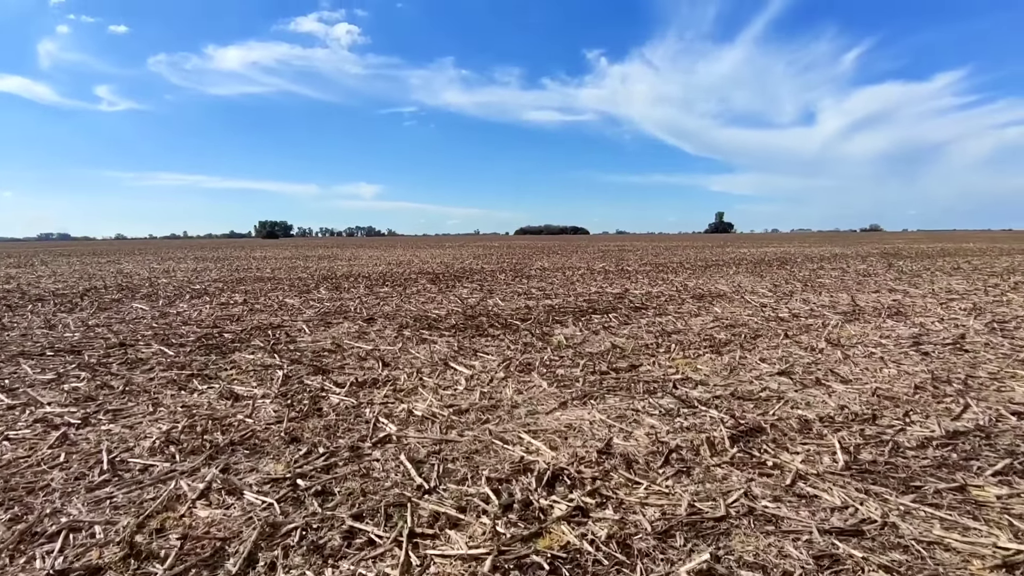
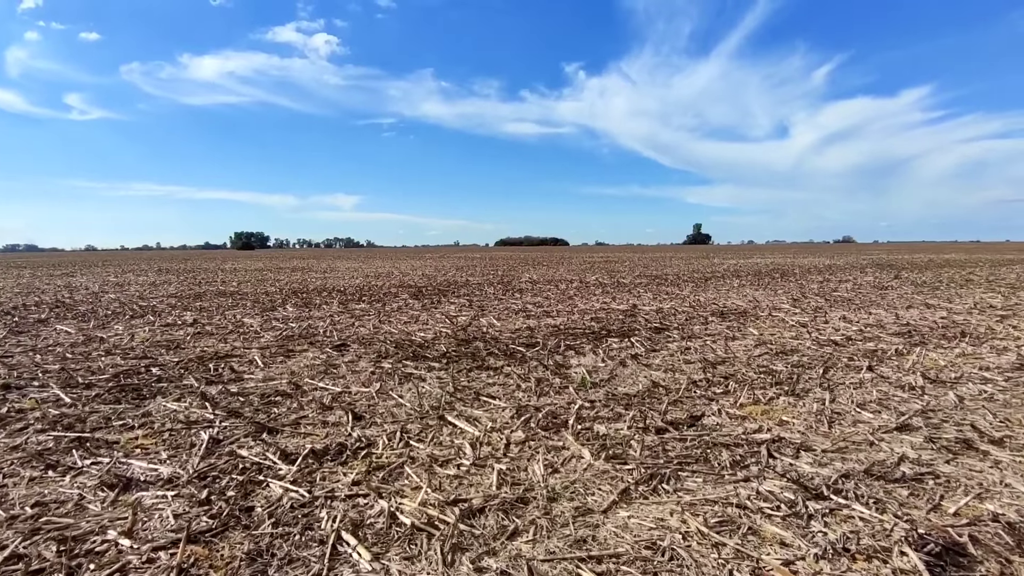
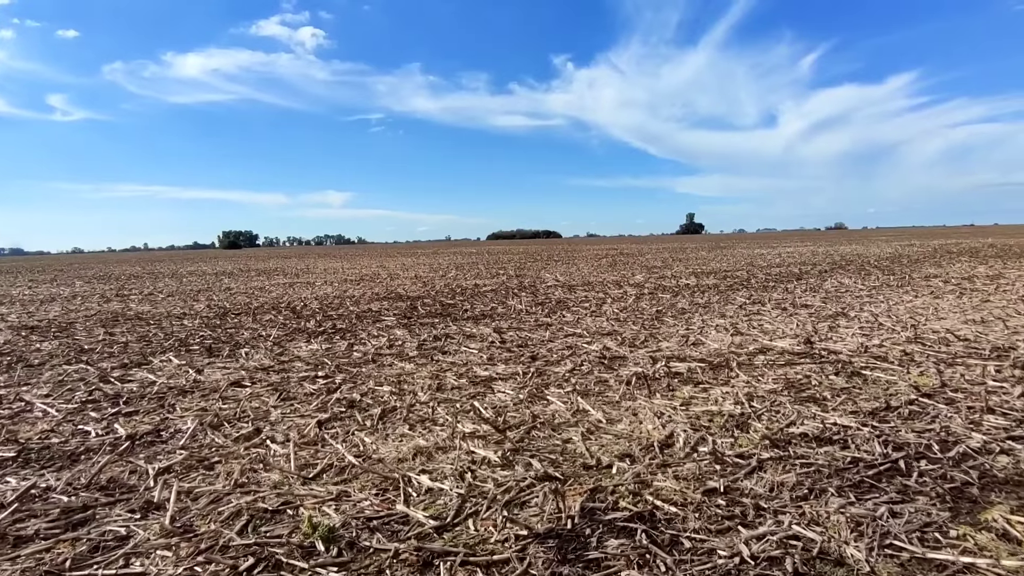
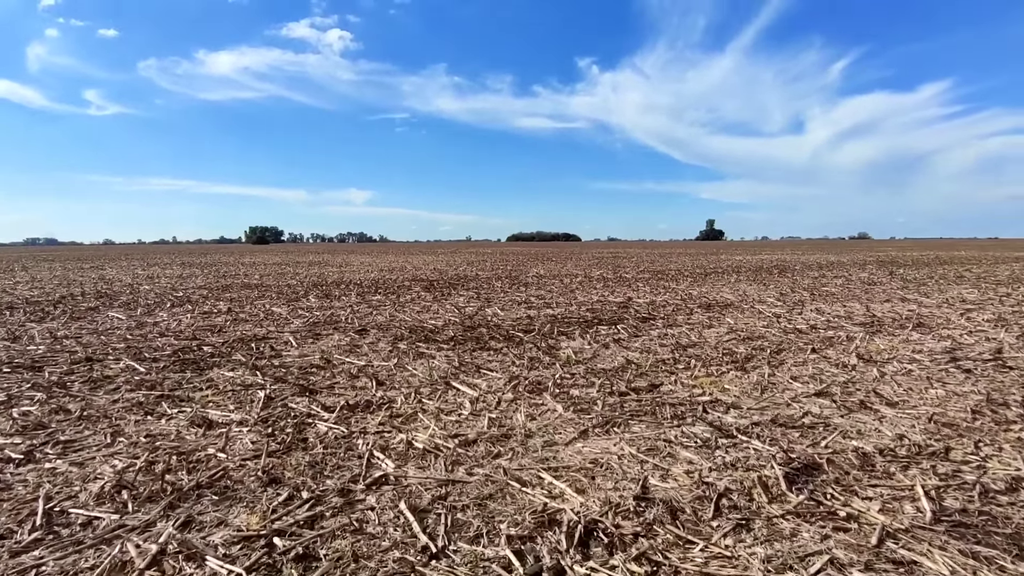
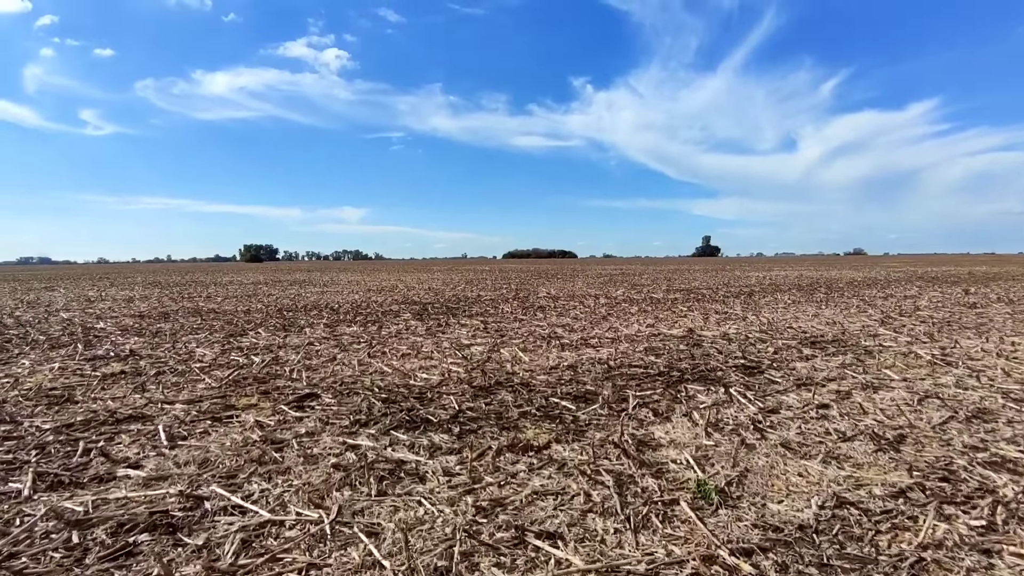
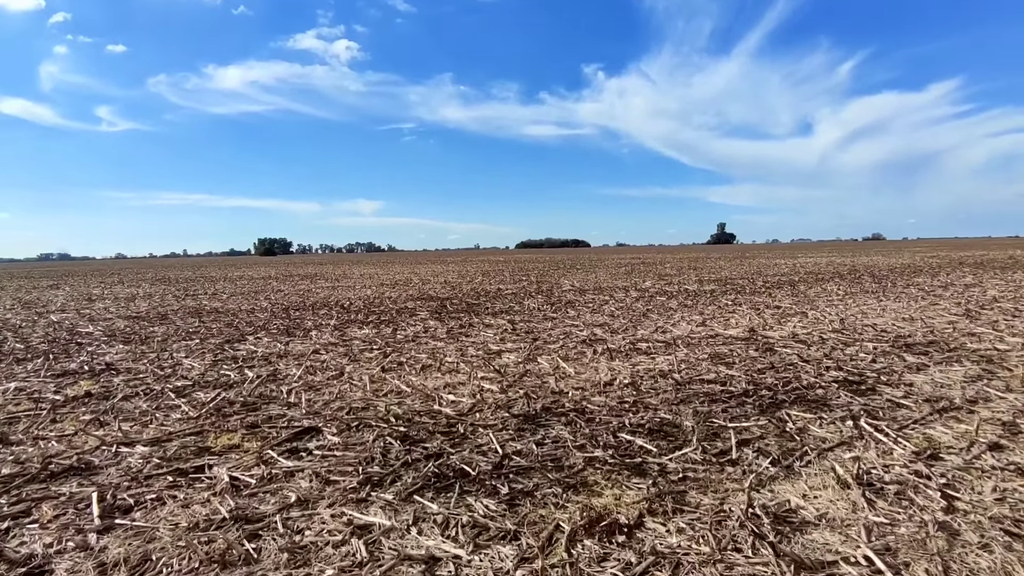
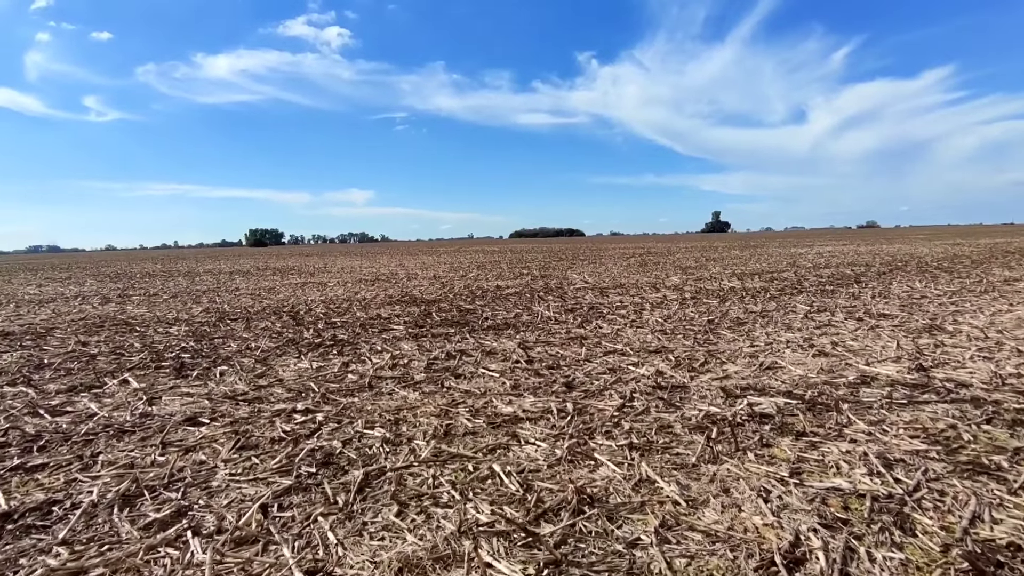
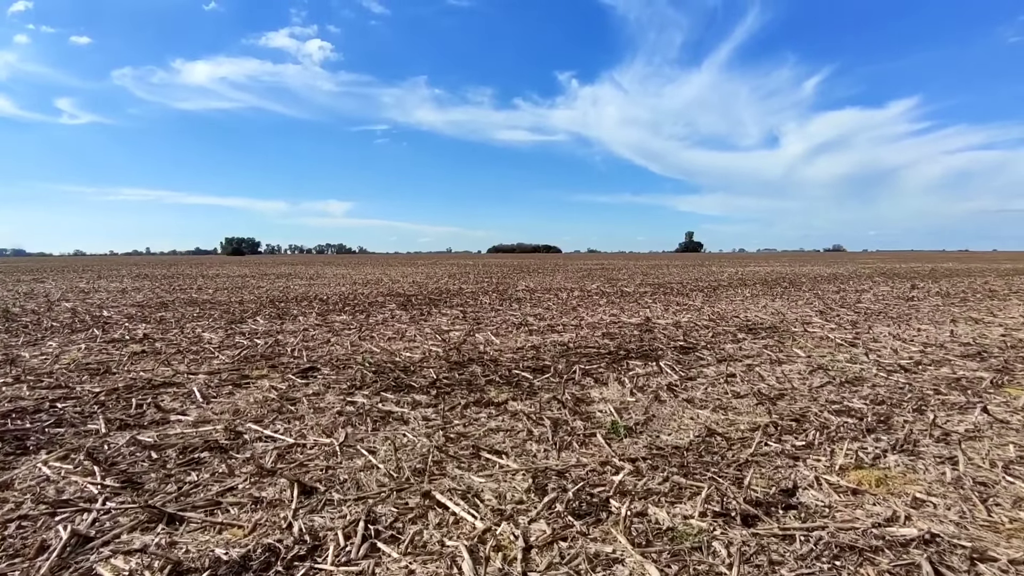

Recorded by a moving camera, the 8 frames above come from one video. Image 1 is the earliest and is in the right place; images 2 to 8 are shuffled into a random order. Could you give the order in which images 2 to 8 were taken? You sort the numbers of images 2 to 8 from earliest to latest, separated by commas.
4, 2, 8, 5, 6, 3, 7
